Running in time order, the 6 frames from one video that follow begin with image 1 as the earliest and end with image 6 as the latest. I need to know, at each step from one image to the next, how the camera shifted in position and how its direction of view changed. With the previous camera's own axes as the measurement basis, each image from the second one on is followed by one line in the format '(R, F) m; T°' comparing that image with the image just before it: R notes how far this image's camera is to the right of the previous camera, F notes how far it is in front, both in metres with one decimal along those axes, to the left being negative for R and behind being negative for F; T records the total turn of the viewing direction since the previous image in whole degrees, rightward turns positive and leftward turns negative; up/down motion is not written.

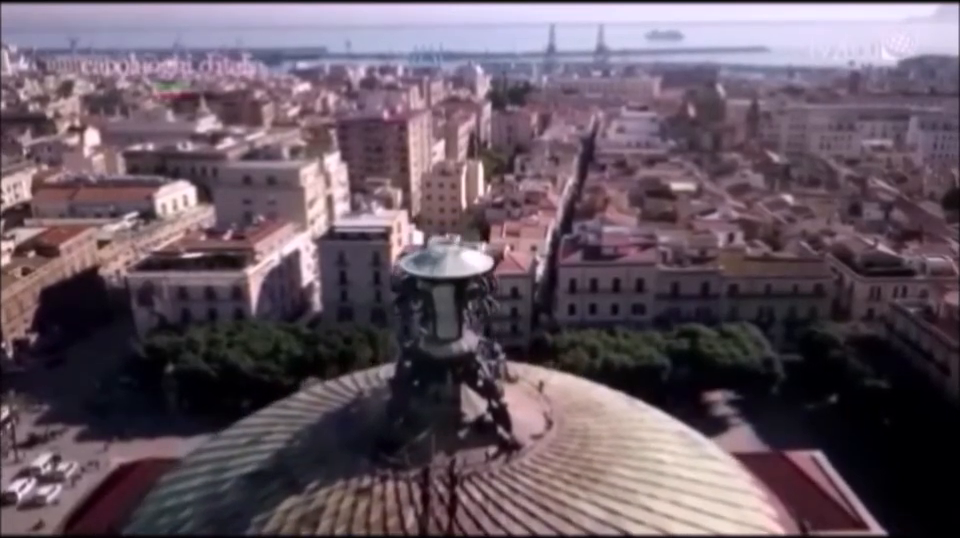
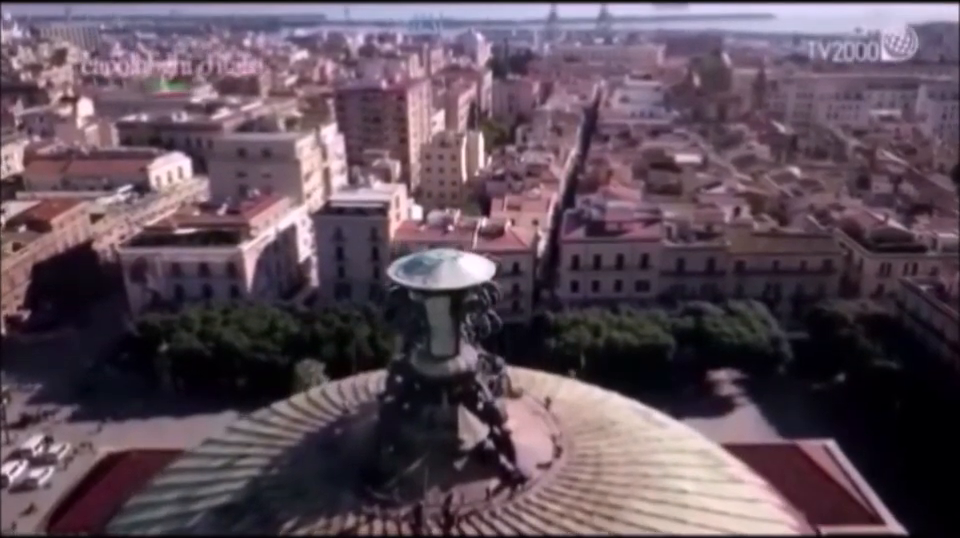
(0.0, +1.1) m; 0°
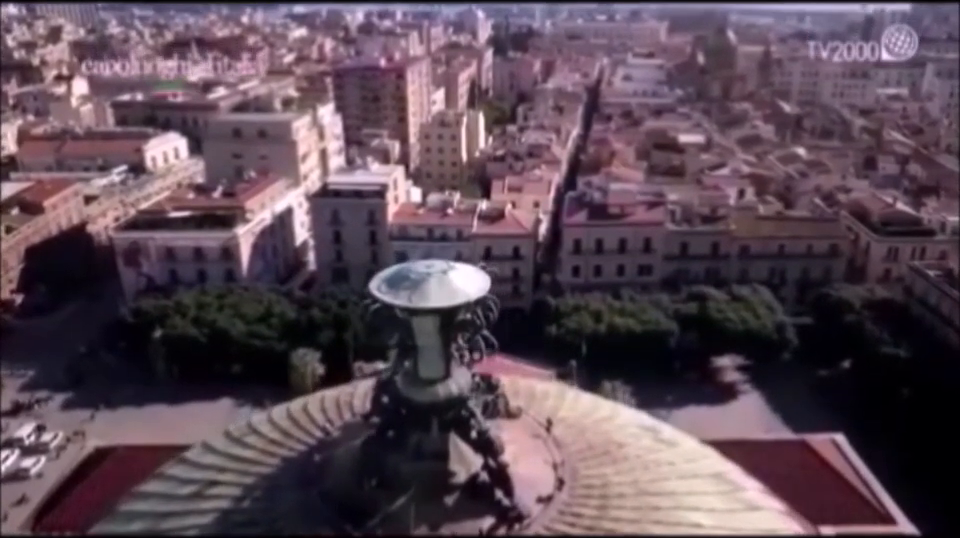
(+0.1, +0.8) m; 0°
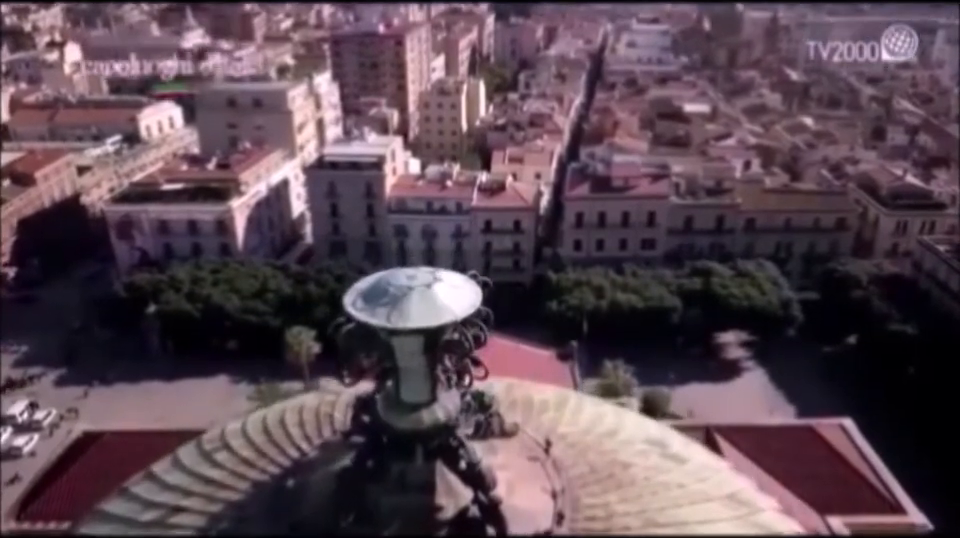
(+0.1, +0.9) m; 0°
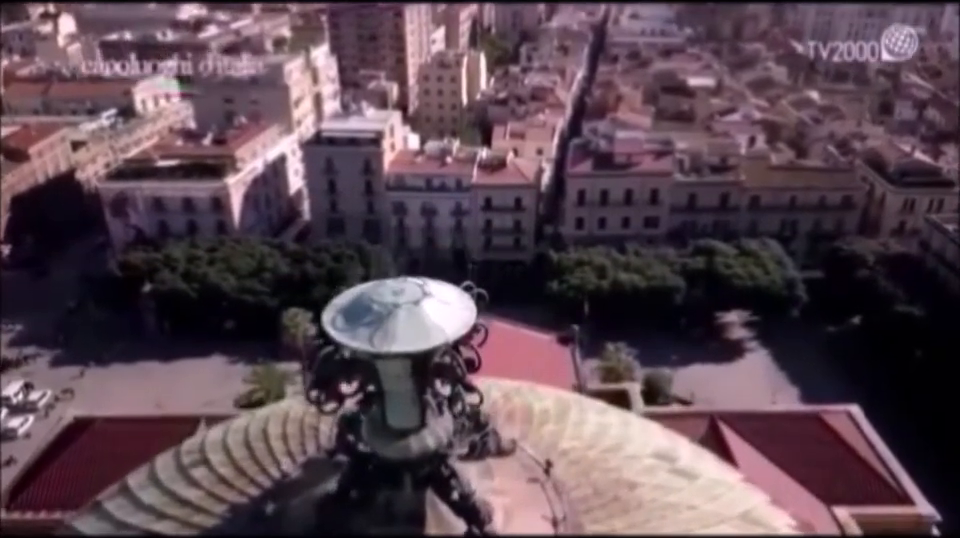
(+0.1, +0.7) m; 0°
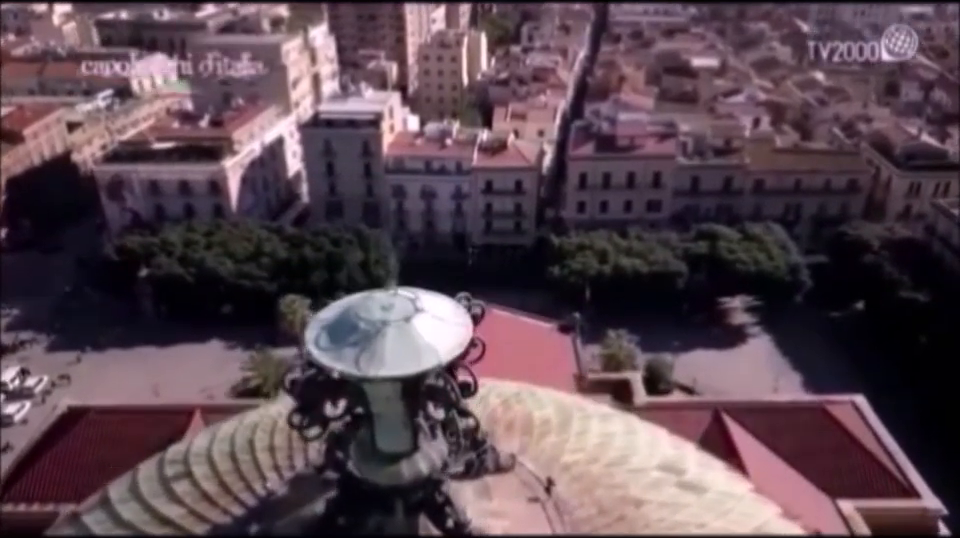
(0.0, +0.5) m; 0°
